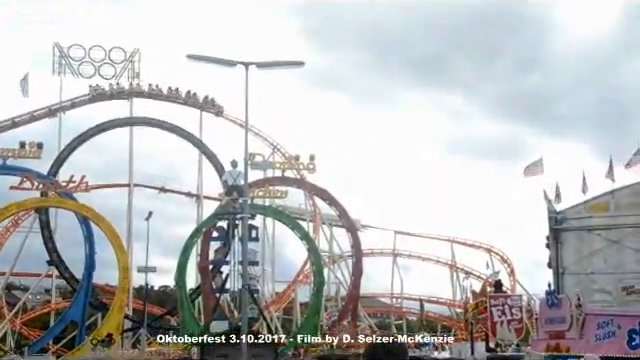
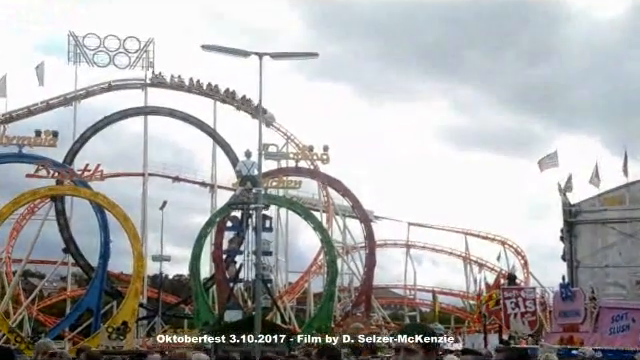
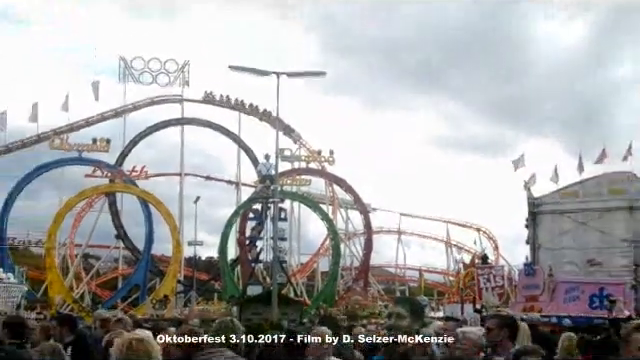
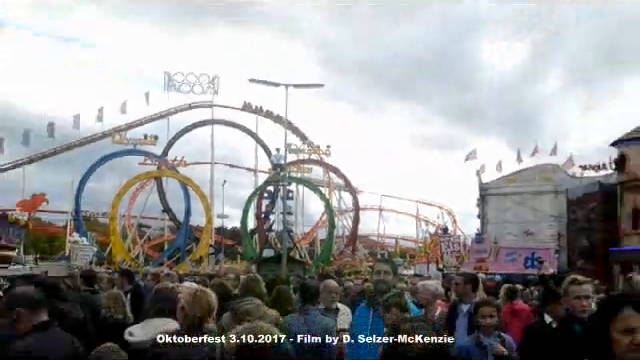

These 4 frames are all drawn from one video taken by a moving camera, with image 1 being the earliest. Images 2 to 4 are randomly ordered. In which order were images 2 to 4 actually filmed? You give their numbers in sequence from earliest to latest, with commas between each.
2, 3, 4
